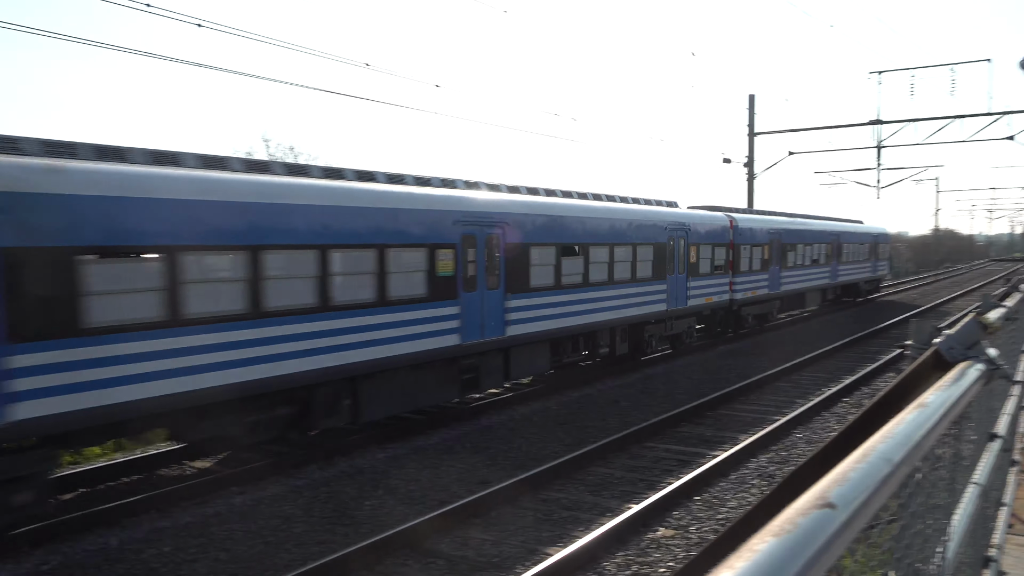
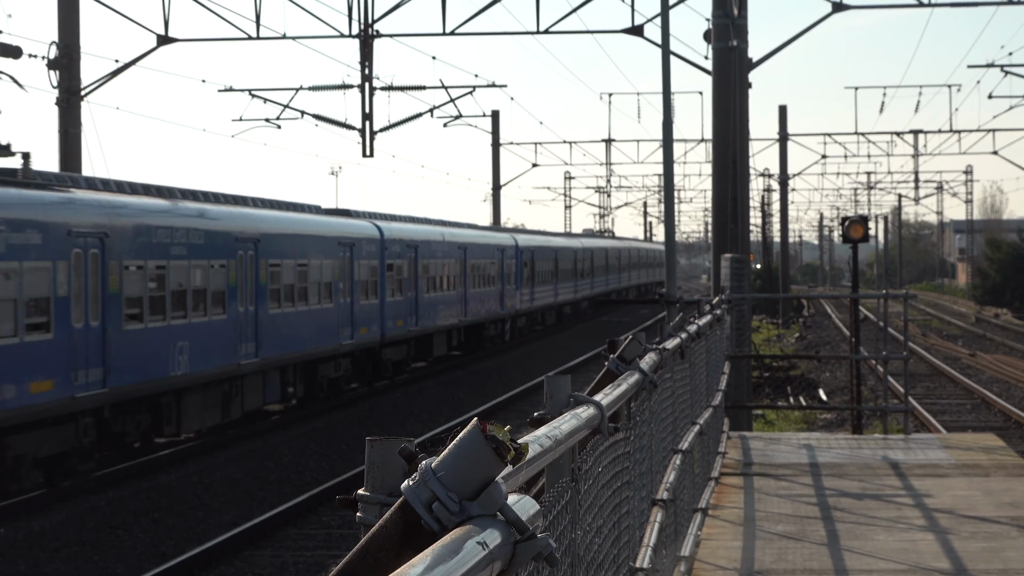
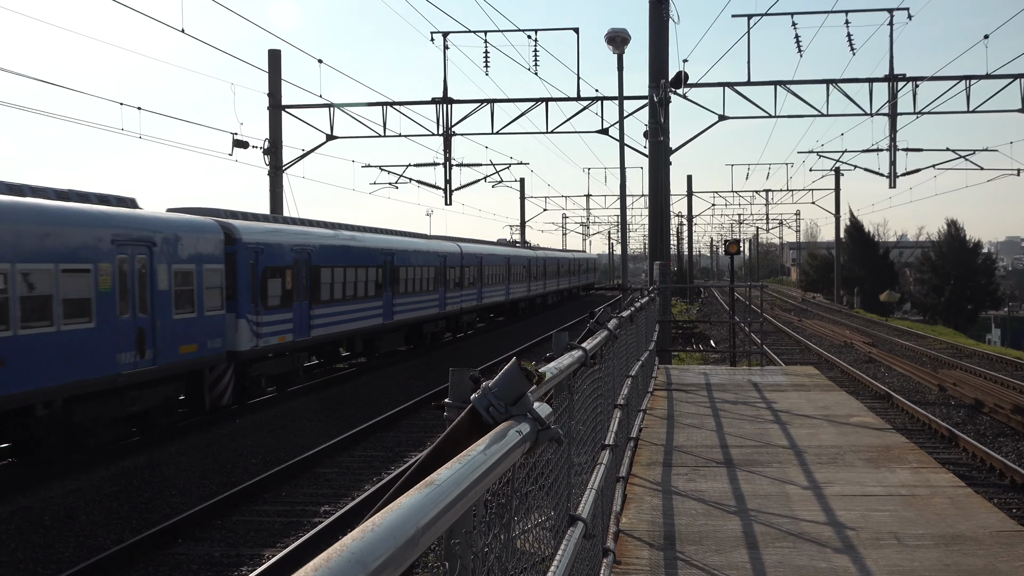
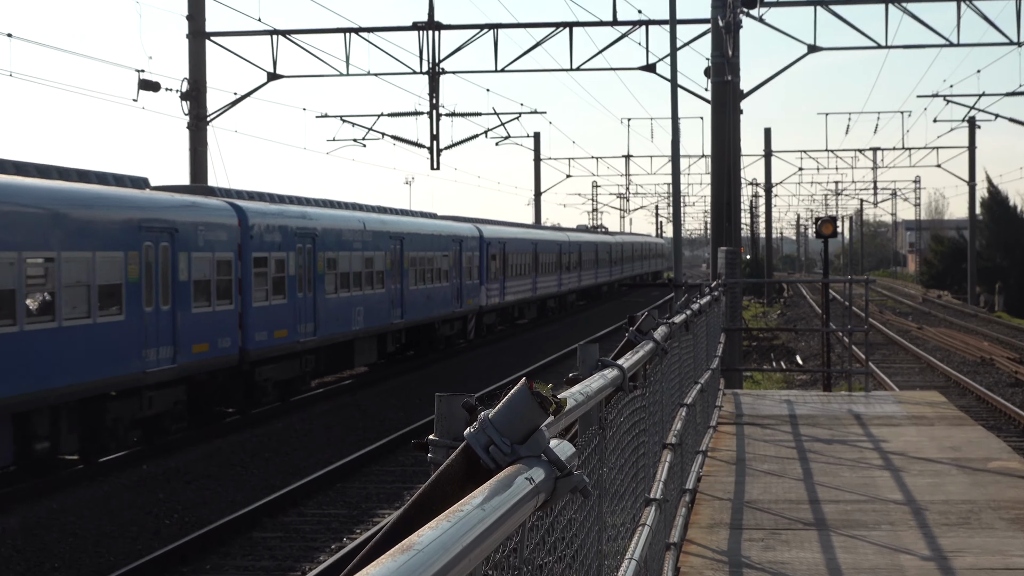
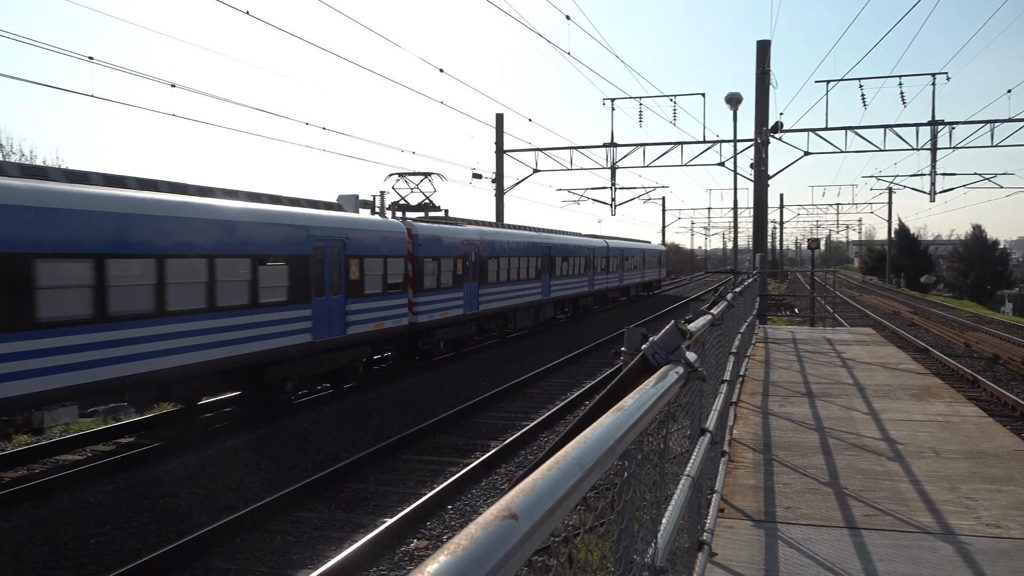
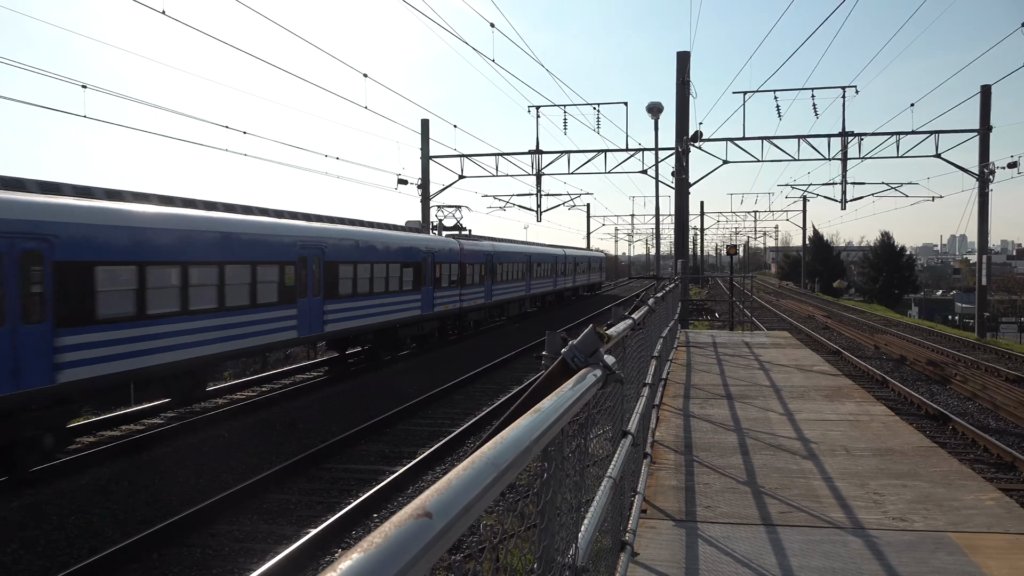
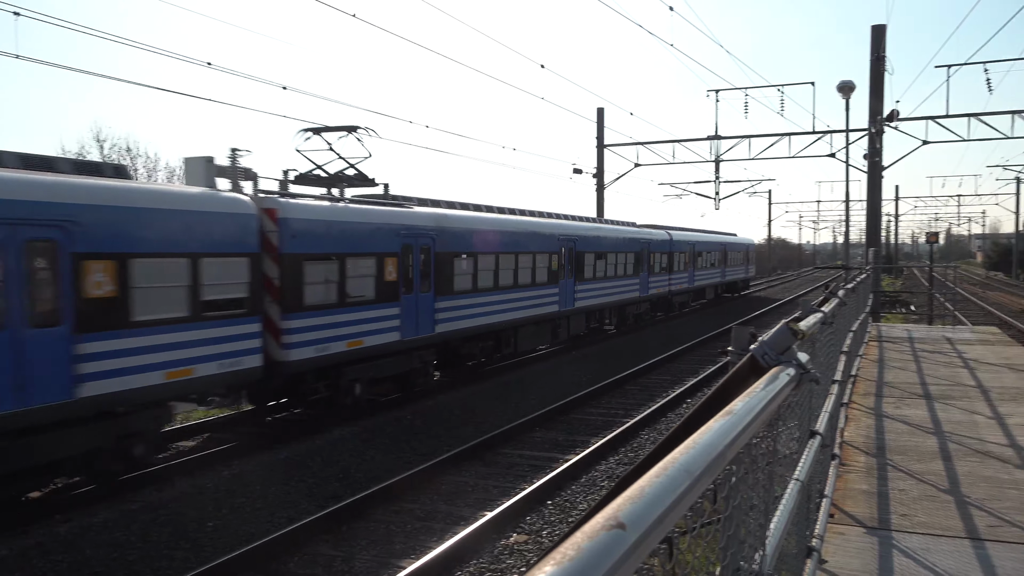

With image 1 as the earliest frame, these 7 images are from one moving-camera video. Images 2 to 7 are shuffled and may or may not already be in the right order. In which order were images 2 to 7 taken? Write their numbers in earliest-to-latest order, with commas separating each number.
7, 5, 6, 3, 4, 2
